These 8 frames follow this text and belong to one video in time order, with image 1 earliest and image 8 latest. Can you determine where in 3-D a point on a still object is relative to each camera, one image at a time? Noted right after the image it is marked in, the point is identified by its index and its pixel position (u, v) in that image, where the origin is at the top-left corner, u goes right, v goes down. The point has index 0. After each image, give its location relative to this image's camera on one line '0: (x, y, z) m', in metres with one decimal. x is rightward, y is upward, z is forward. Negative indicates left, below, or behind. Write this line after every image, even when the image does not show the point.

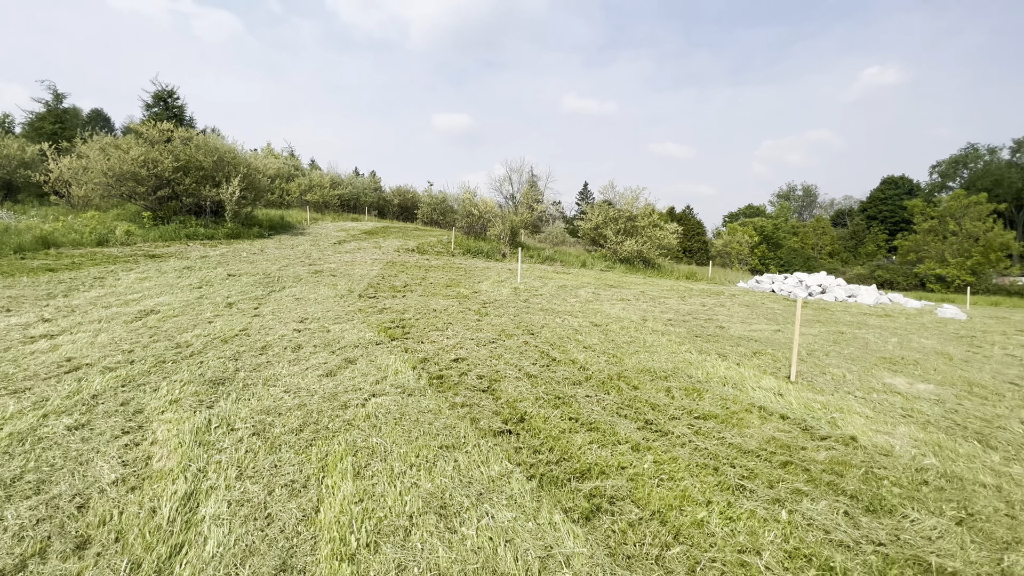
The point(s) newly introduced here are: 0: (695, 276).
0: (+6.9, +0.5, +17.1) m
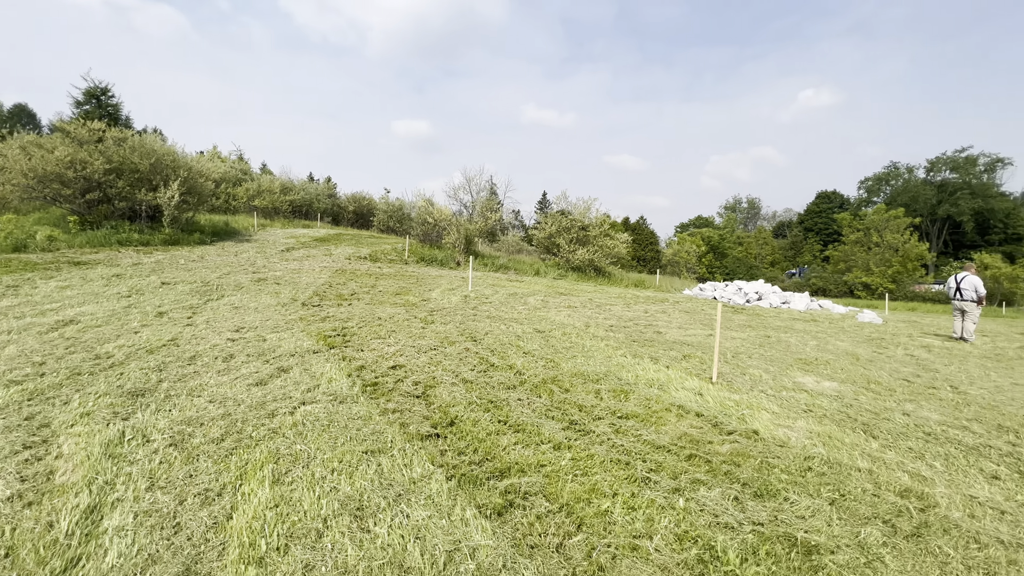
0: (+5.2, +0.2, +17.7) m
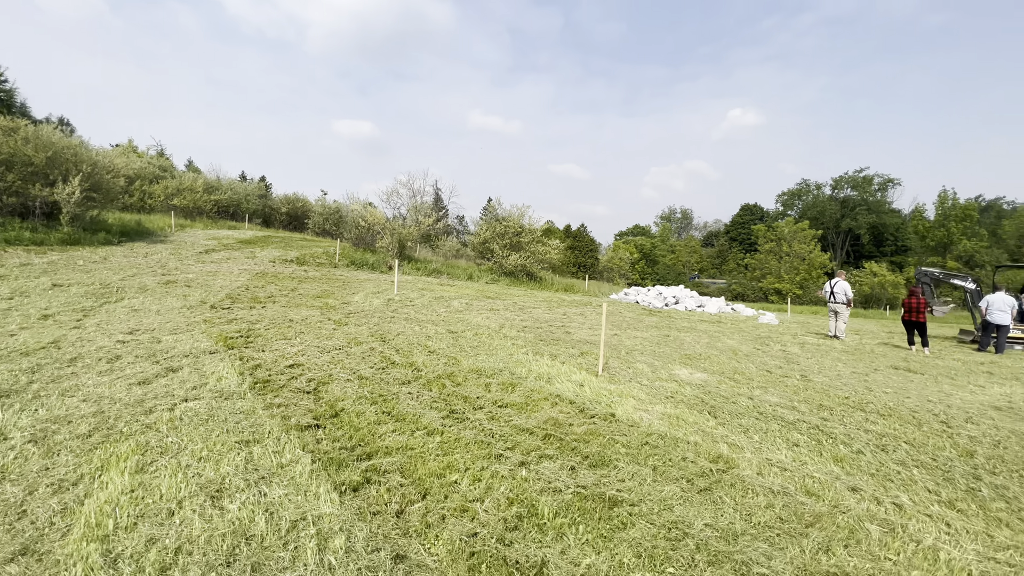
0: (+2.5, 0.0, +18.5) m
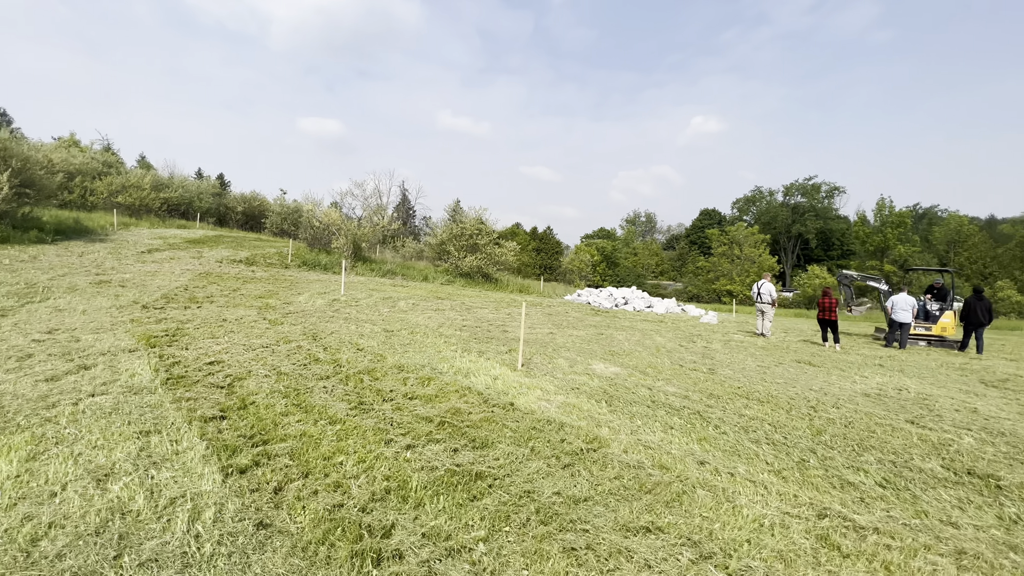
0: (+0.6, -0.1, +18.9) m
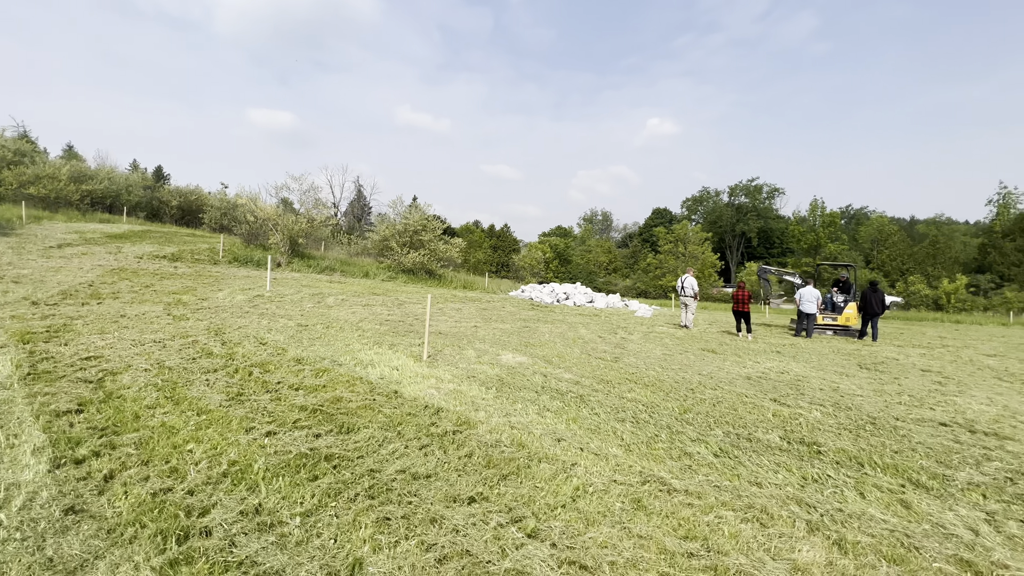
0: (-1.8, +0.1, +19.0) m
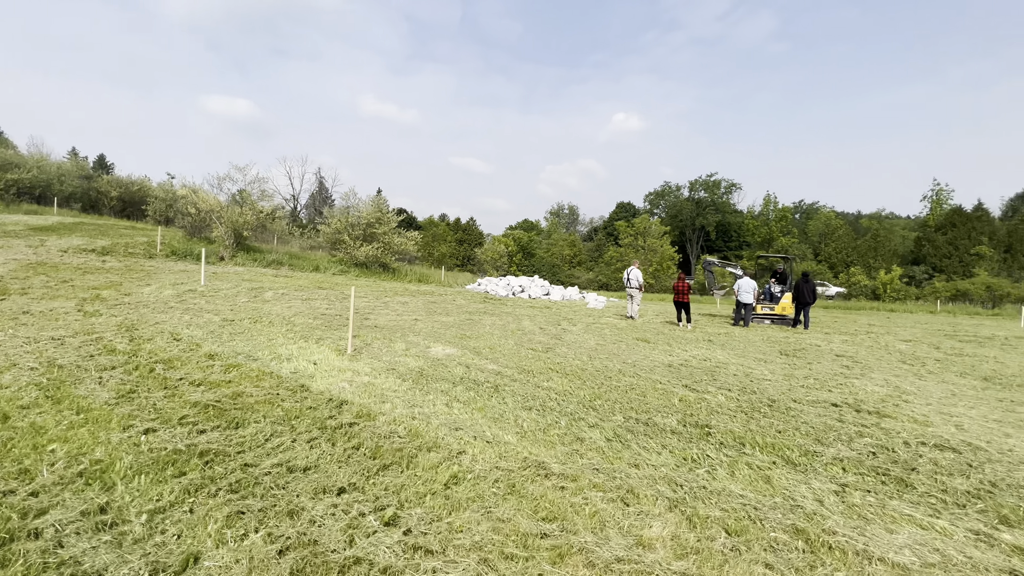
0: (-3.6, +0.4, +18.9) m
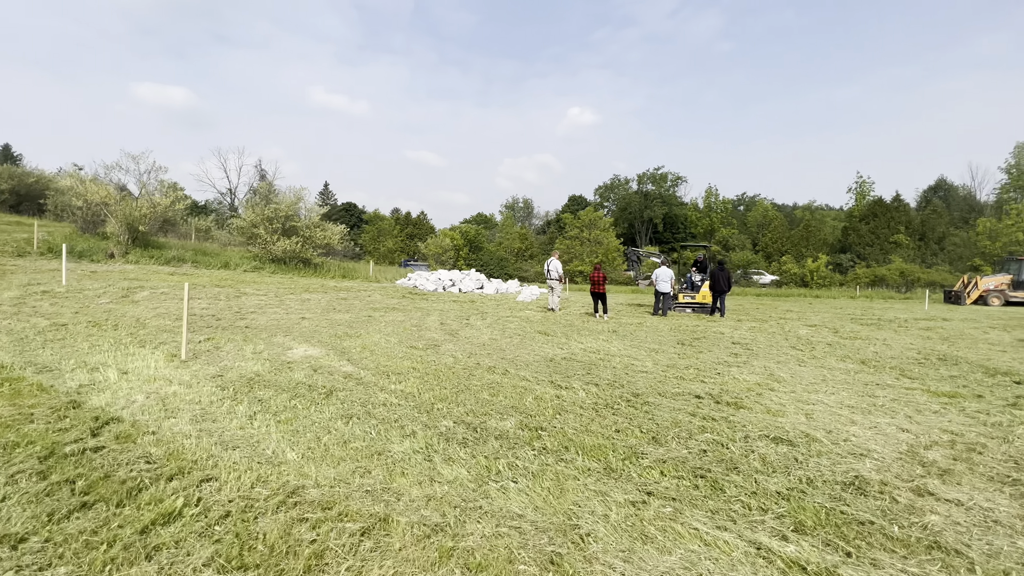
0: (-6.5, +0.5, +17.9) m
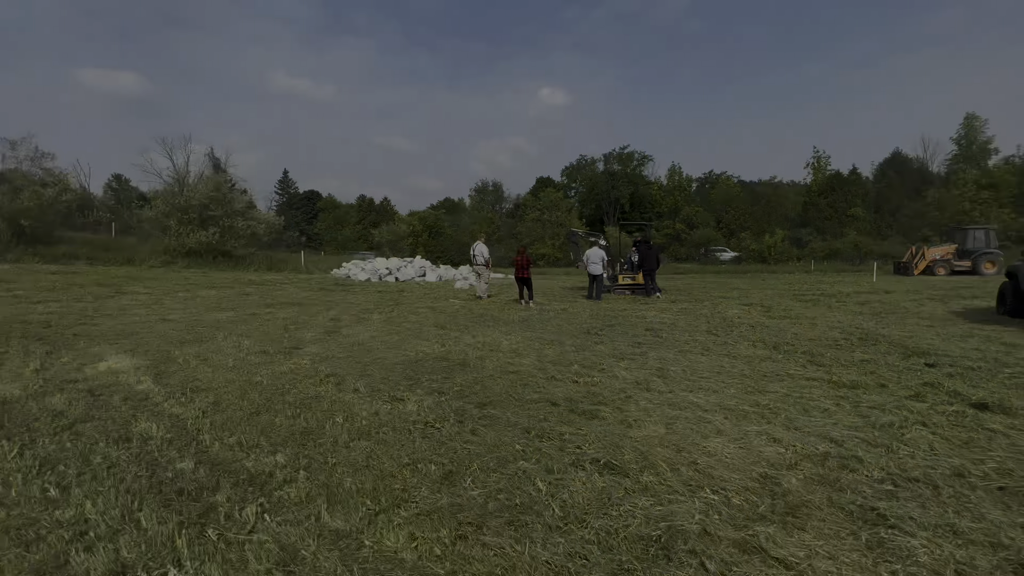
0: (-8.7, +0.8, +16.7) m
